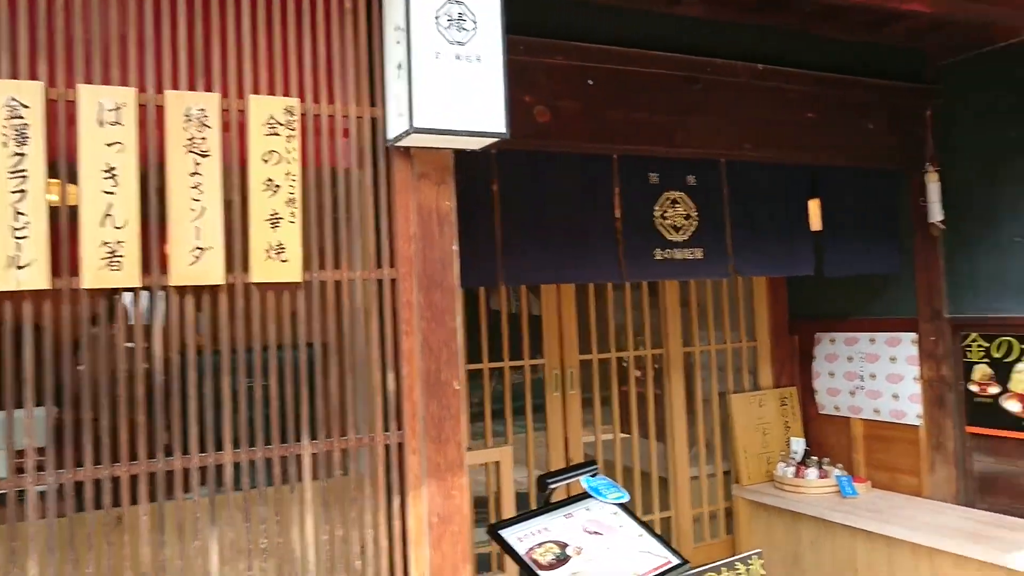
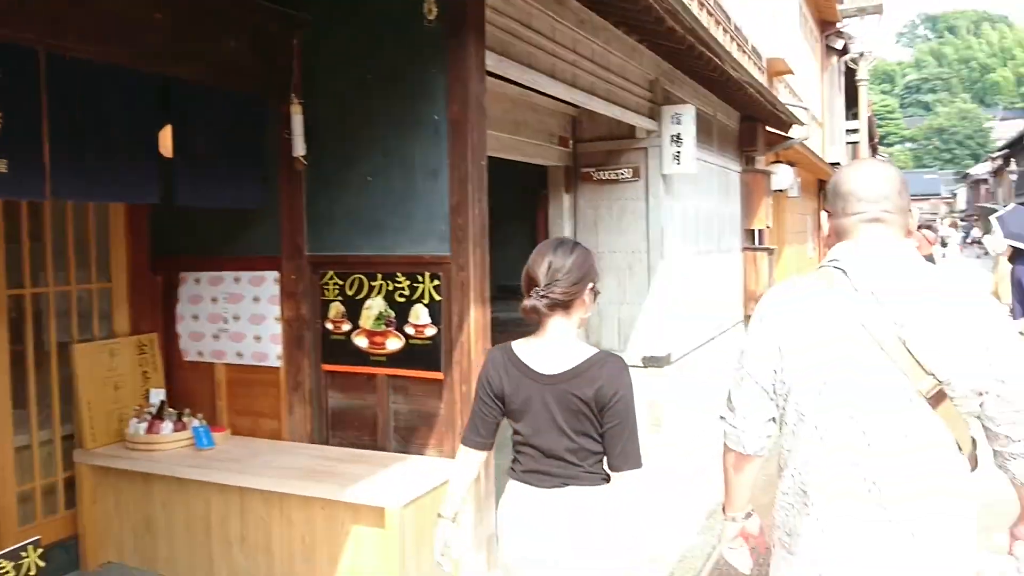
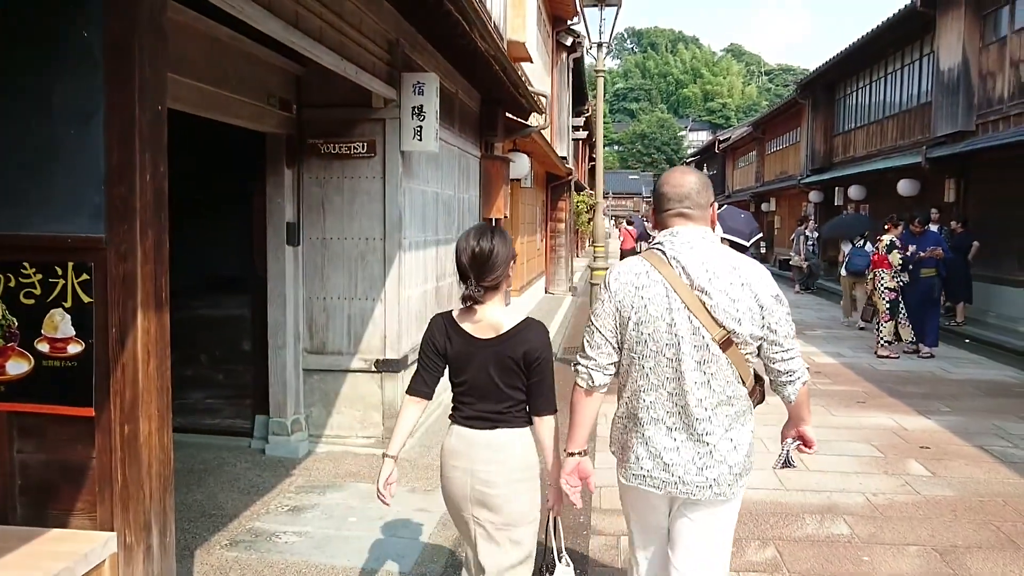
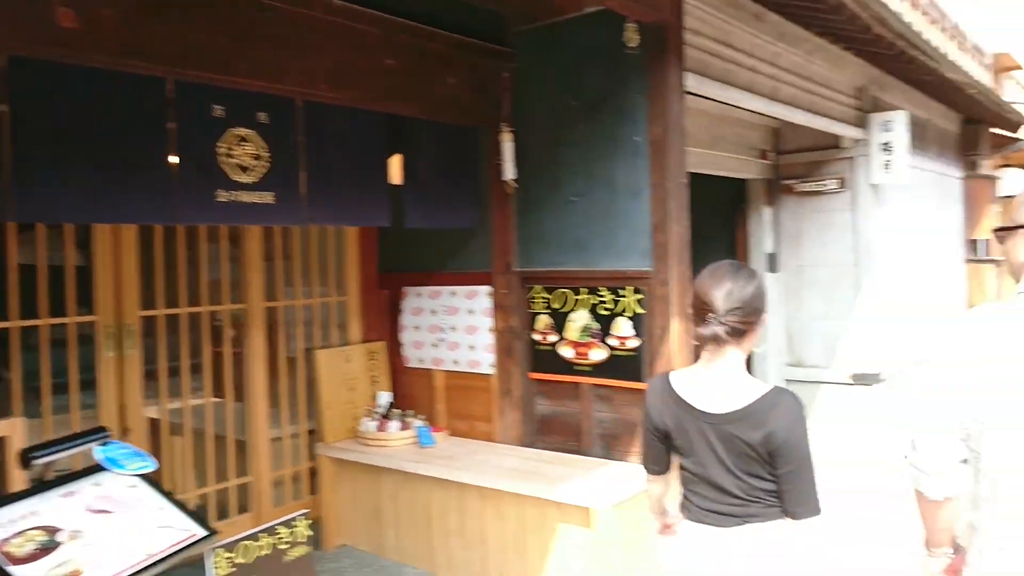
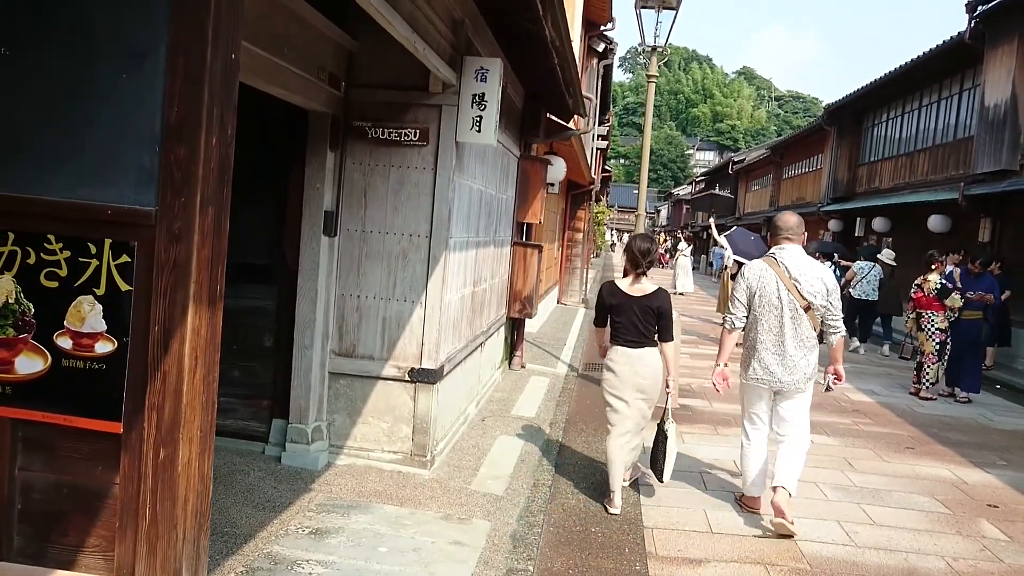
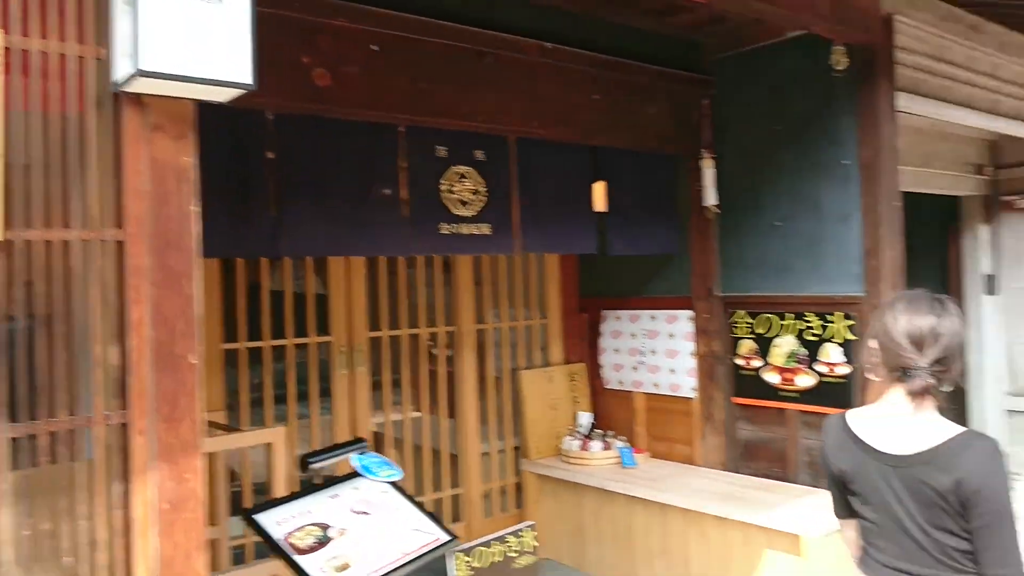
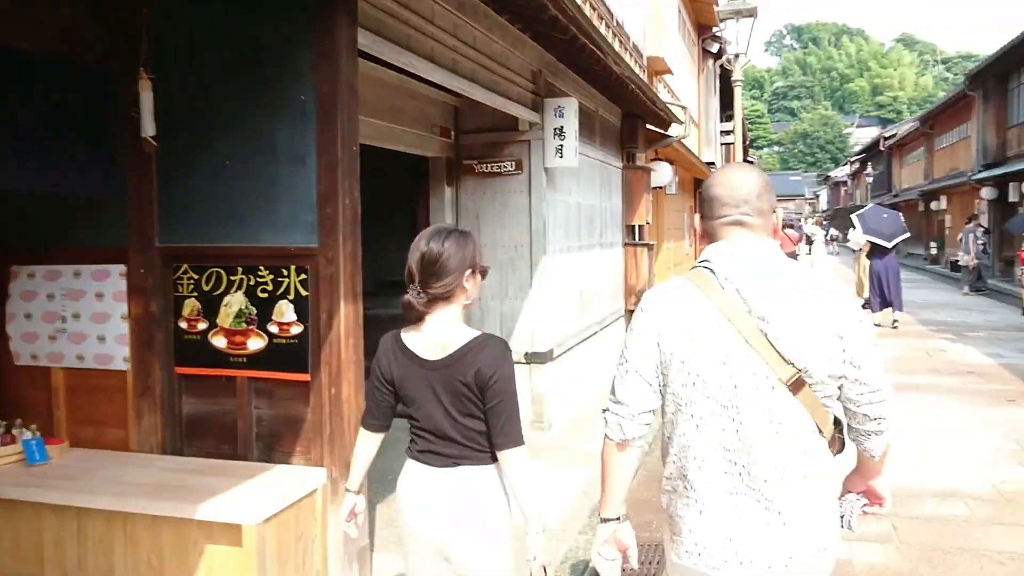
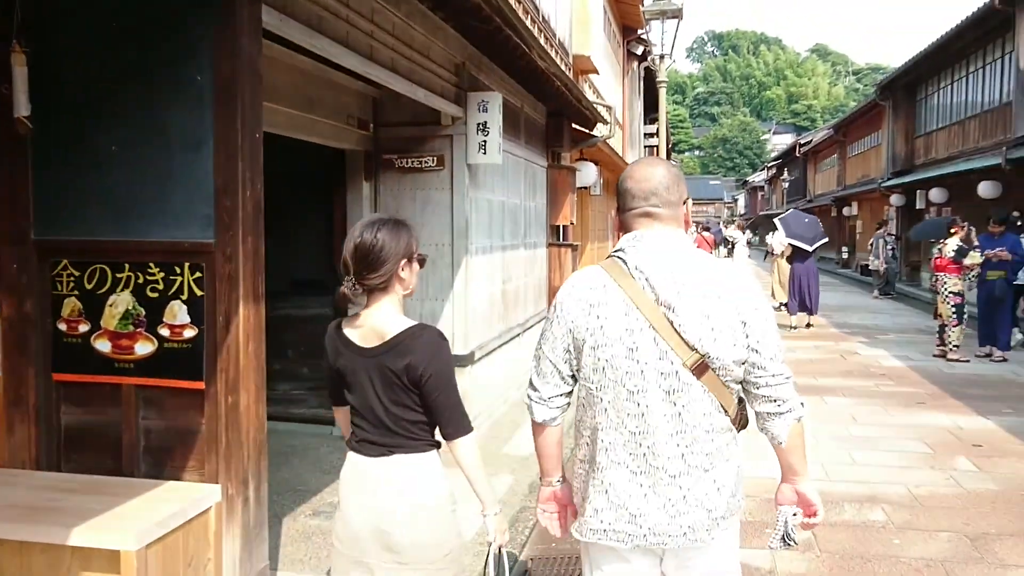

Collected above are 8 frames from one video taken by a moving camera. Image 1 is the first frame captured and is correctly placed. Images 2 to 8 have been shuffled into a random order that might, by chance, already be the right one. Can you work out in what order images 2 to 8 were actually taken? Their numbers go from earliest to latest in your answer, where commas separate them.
6, 4, 2, 7, 8, 3, 5
